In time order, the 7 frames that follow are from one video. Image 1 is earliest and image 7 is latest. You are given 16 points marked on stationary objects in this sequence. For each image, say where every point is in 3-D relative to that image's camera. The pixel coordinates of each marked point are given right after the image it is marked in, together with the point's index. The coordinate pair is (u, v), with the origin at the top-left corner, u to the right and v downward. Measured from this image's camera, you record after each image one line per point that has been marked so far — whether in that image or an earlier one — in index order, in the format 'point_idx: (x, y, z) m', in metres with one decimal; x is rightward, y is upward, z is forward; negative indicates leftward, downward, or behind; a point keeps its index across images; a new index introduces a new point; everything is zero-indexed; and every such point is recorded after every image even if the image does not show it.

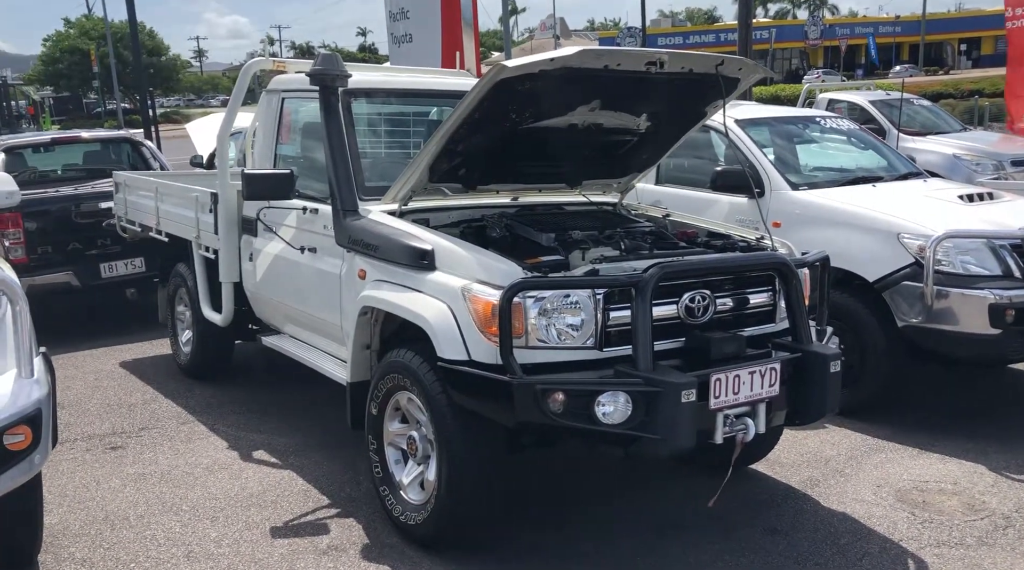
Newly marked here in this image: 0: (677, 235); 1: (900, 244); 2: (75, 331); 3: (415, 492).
0: (+0.9, +0.3, +4.8) m
1: (+2.4, +0.3, +5.7) m
2: (-4.2, -0.4, +8.9) m
3: (-0.4, -1.0, +4.2) m
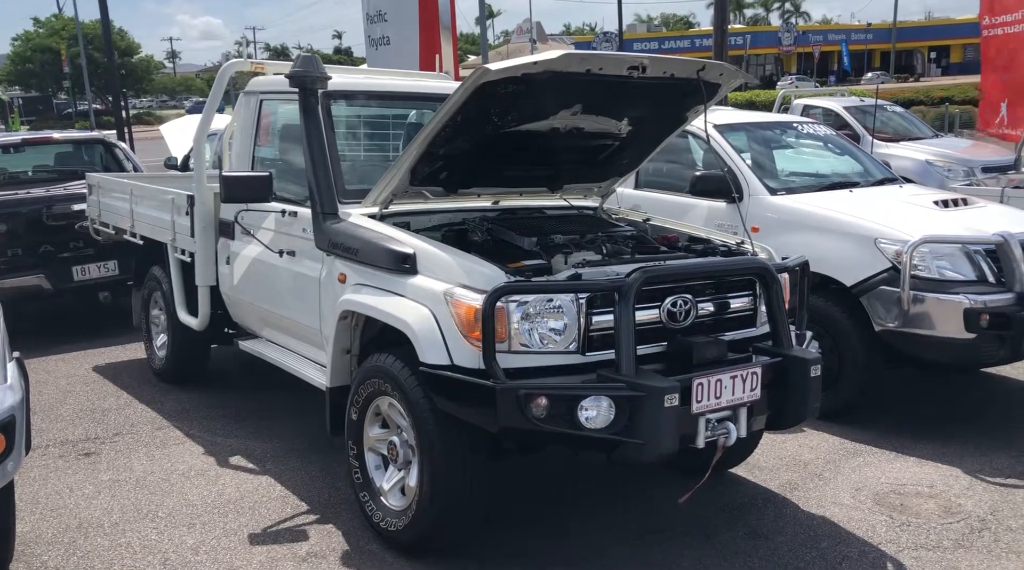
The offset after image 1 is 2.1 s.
0: (+0.8, +0.2, +4.8) m
1: (+2.3, +0.2, +5.7) m
2: (-4.4, -0.5, +8.7) m
3: (-0.5, -1.0, +4.2) m
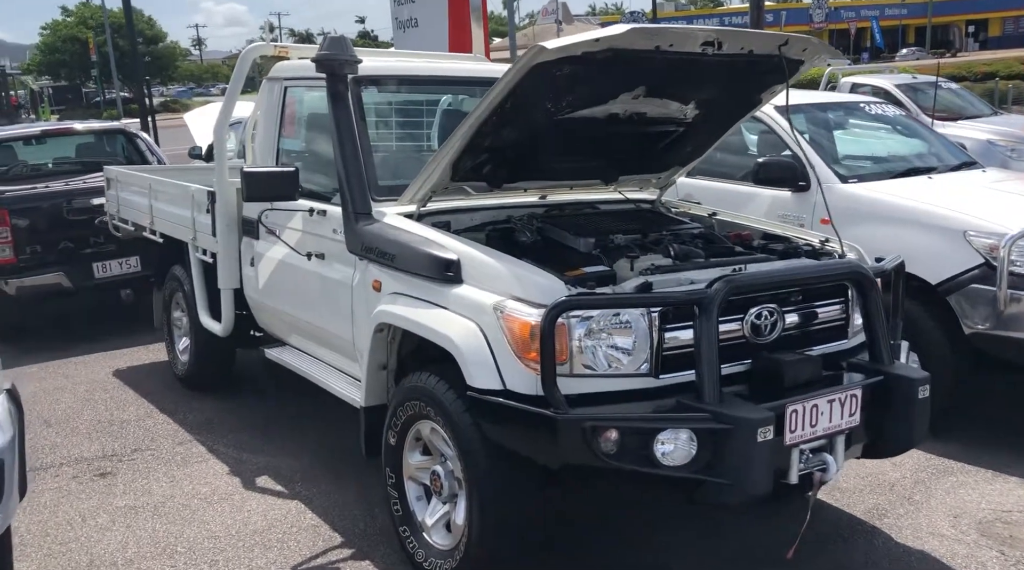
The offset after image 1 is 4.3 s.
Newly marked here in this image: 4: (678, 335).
0: (+1.0, +0.2, +4.3) m
1: (+2.5, +0.2, +5.1) m
2: (-4.0, -0.5, +8.4) m
3: (-0.3, -1.0, +3.7) m
4: (+0.6, -0.2, +3.3) m
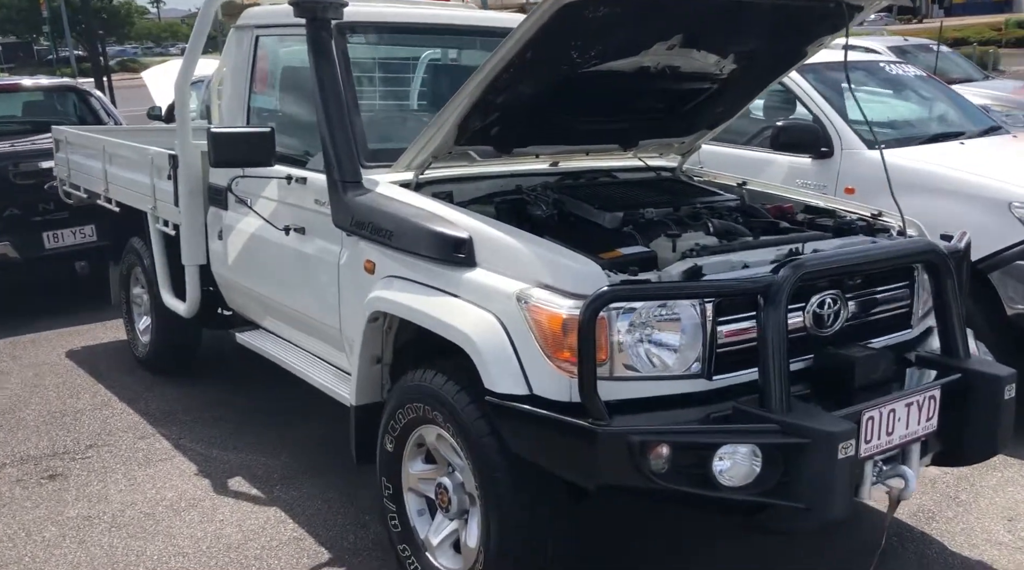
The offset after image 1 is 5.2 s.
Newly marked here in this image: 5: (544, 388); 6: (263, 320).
0: (+1.1, +0.3, +3.8) m
1: (+2.5, +0.4, +4.7) m
2: (-4.1, -0.2, +7.7) m
3: (-0.2, -1.0, +3.2) m
4: (+0.7, -0.1, +2.8) m
5: (+0.1, -0.3, +2.7) m
6: (-1.3, -0.2, +4.7) m
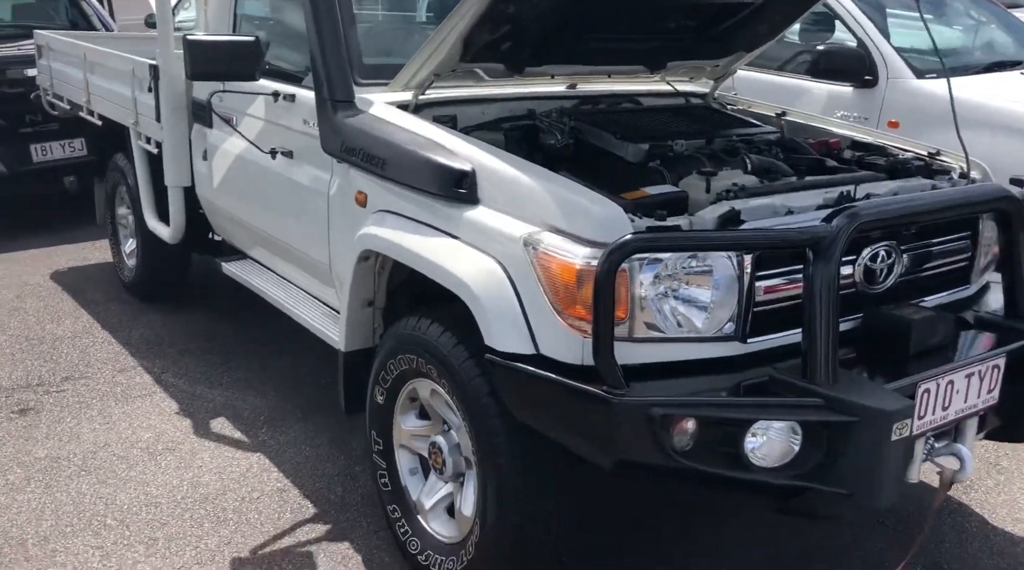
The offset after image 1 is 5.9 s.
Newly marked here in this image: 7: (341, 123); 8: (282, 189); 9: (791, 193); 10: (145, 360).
0: (+1.1, +0.5, +3.4) m
1: (+2.6, +0.6, +4.2) m
2: (-4.1, +0.5, +7.3) m
3: (-0.2, -0.8, +2.9) m
4: (+0.7, 0.0, +2.4) m
5: (+0.1, -0.2, +2.4) m
6: (-1.2, +0.2, +4.3) m
7: (-0.6, +0.5, +3.1) m
8: (-0.9, +0.4, +3.7) m
9: (+0.8, +0.3, +2.7) m
10: (-1.9, -0.4, +4.7) m
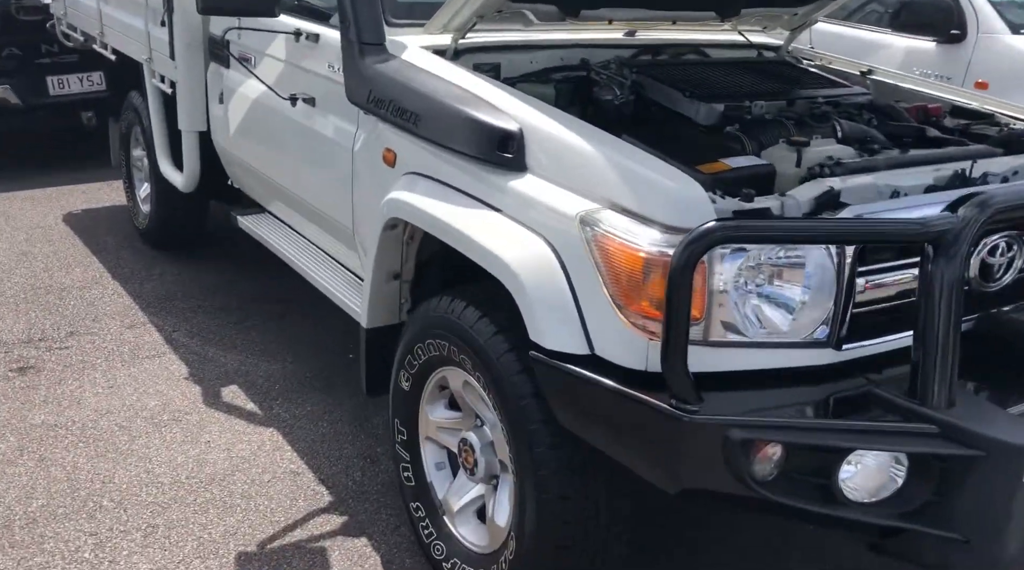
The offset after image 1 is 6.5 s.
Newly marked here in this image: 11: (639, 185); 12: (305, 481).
0: (+1.3, +0.6, +2.9) m
1: (+2.8, +0.6, +3.8) m
2: (-3.8, +0.9, +7.0) m
3: (-0.1, -0.7, +2.6) m
4: (+0.8, 0.0, +2.0) m
5: (+0.2, -0.1, +2.0) m
6: (-1.0, +0.4, +4.0) m
7: (-0.4, +0.6, +2.7) m
8: (-0.8, +0.5, +3.3) m
9: (+0.9, +0.3, +2.3) m
10: (-1.7, -0.2, +4.4) m
11: (+0.3, +0.2, +2.0) m
12: (-0.7, -0.7, +3.2) m
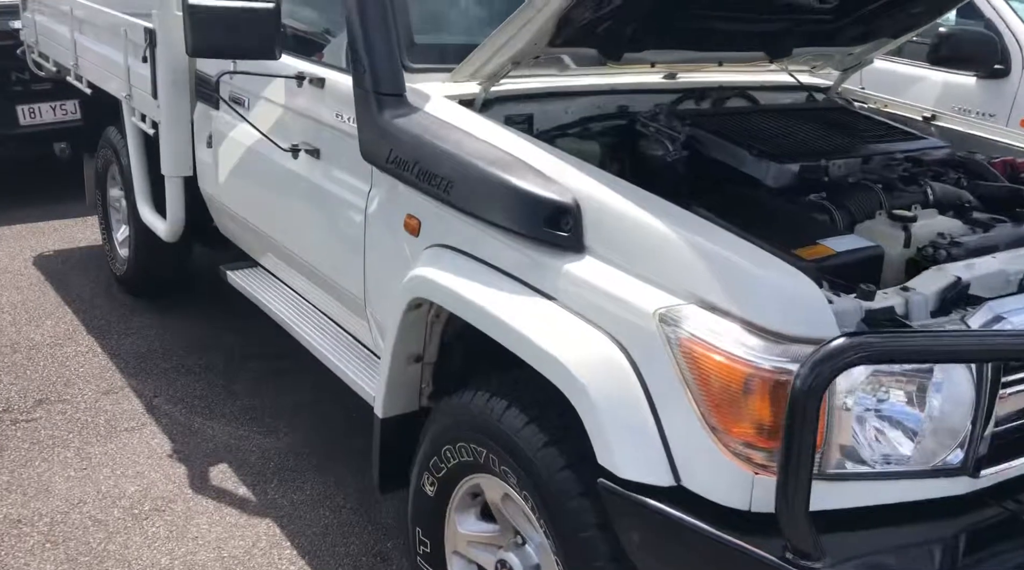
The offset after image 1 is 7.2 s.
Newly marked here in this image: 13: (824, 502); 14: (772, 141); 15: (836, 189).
0: (+1.4, +0.3, +2.6) m
1: (+2.9, +0.4, +3.5) m
2: (-3.8, +0.6, +6.6) m
3: (0.0, -0.9, +2.2) m
4: (+0.9, -0.2, +1.7) m
5: (+0.3, -0.3, +1.6) m
6: (-1.0, +0.1, +3.6) m
7: (-0.3, +0.4, +2.4) m
8: (-0.7, +0.3, +2.9) m
9: (+1.1, +0.1, +1.9) m
10: (-1.6, -0.4, +4.0) m
11: (+0.4, 0.0, +1.7) m
12: (-0.6, -0.9, +2.8) m
13: (+0.5, -0.4, +1.6) m
14: (+0.7, +0.4, +2.5) m
15: (+0.8, +0.2, +2.2) m
